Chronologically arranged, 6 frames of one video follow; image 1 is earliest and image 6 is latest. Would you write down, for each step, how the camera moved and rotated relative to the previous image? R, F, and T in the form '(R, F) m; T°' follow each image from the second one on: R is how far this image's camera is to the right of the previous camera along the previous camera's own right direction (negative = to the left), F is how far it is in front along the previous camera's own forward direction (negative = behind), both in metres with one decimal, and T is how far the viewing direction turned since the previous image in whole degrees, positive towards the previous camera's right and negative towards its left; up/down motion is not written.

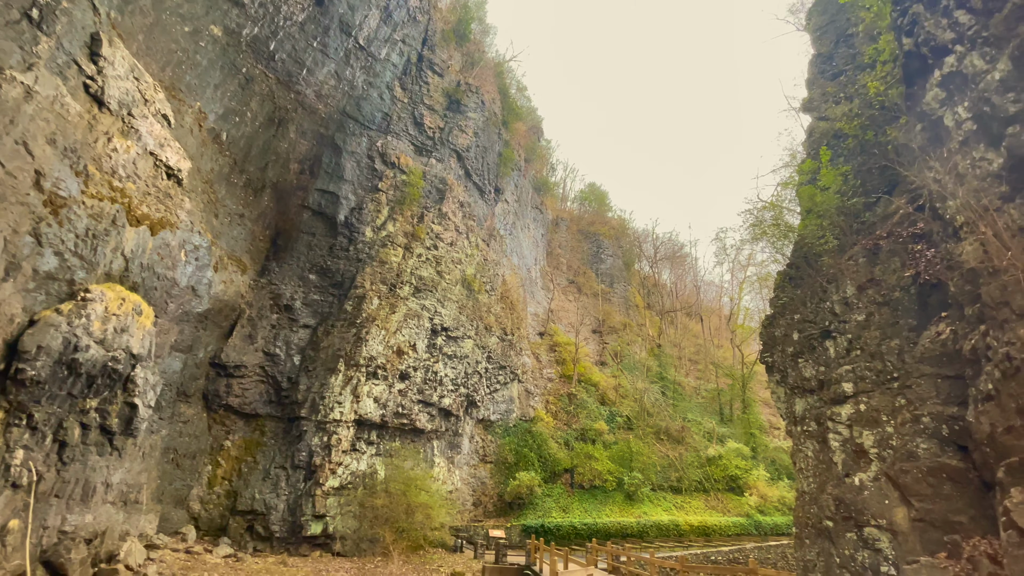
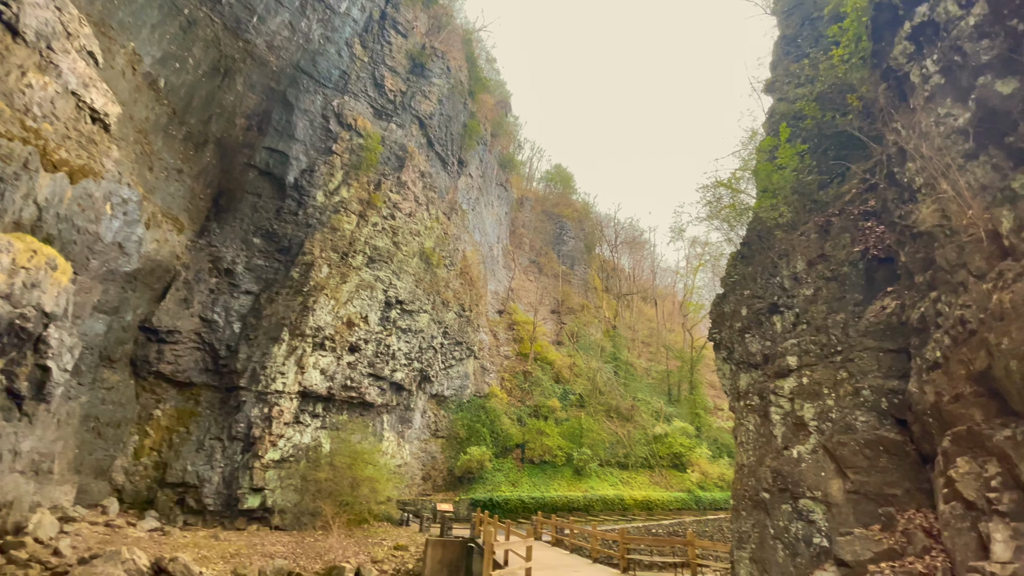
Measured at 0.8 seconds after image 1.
(+0.2, +0.4) m; +5°
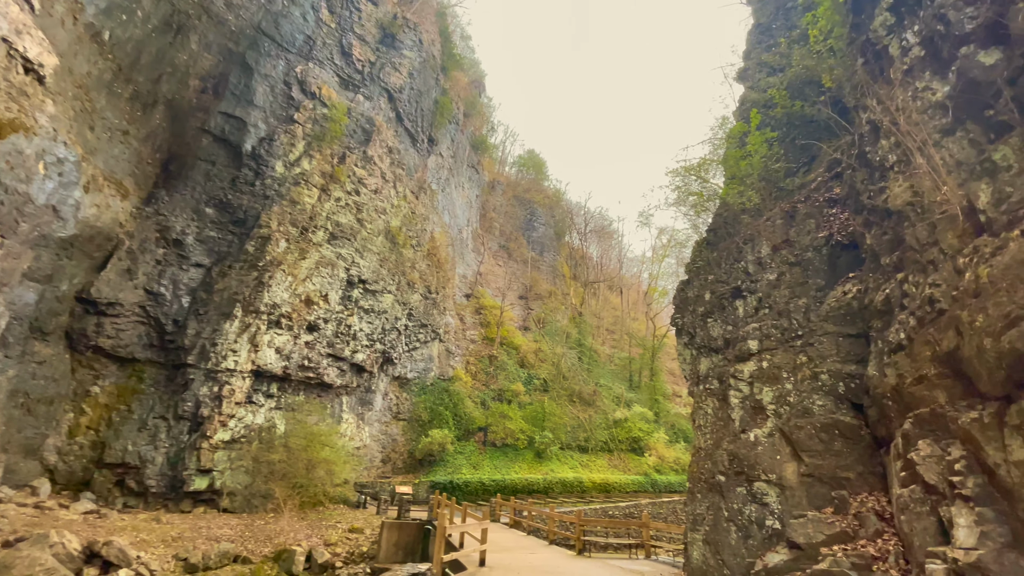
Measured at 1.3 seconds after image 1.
(+0.1, +0.3) m; +4°
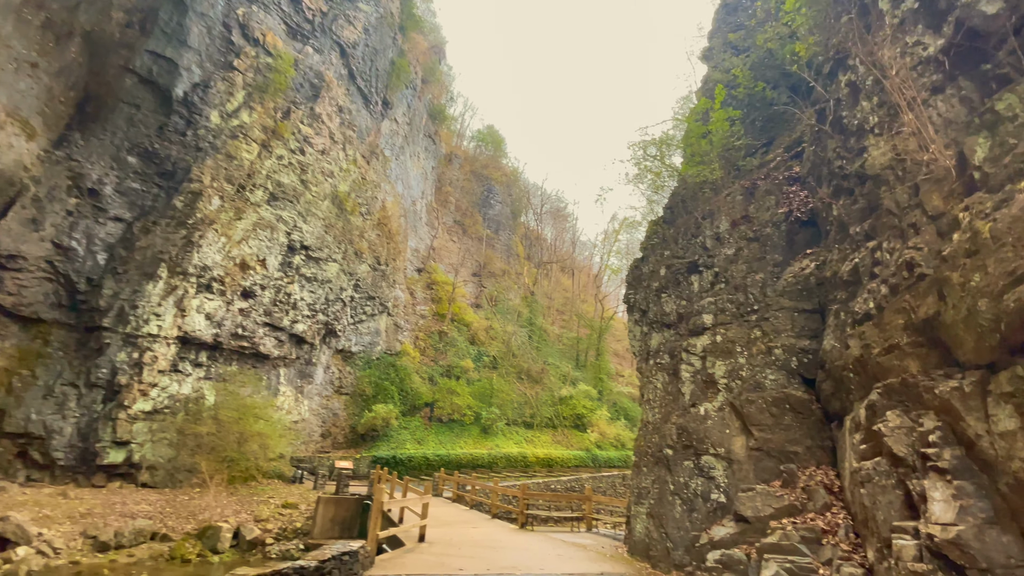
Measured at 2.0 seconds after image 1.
(0.0, +0.4) m; +6°
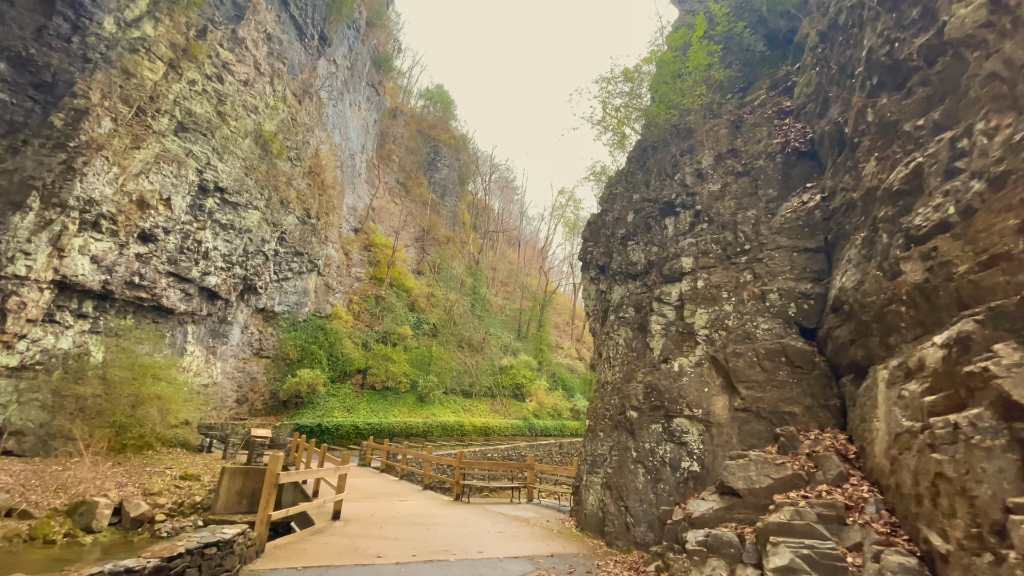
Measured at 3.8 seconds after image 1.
(0.0, +1.1) m; +7°
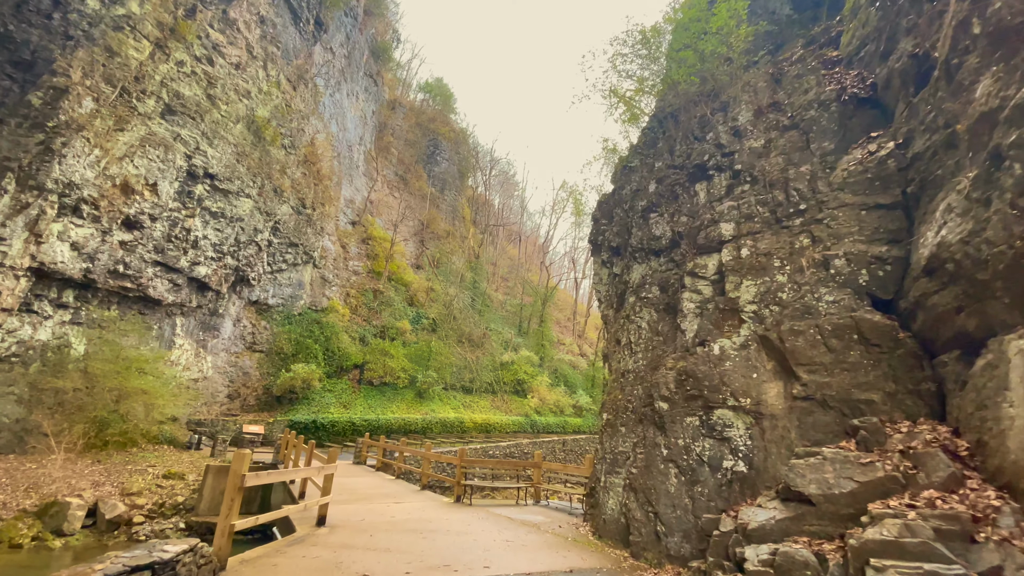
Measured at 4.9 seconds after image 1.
(-0.1, +0.7) m; 0°
